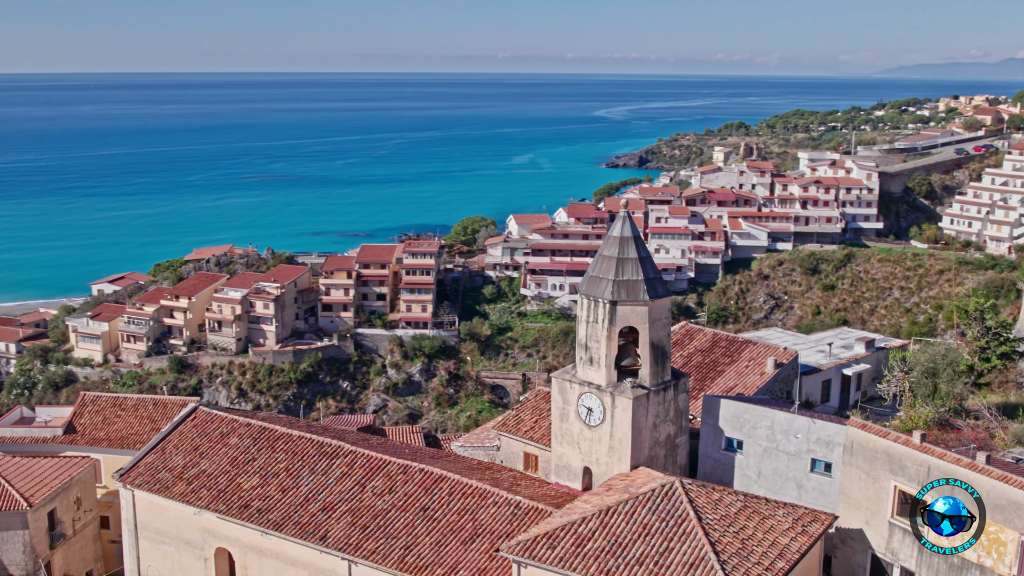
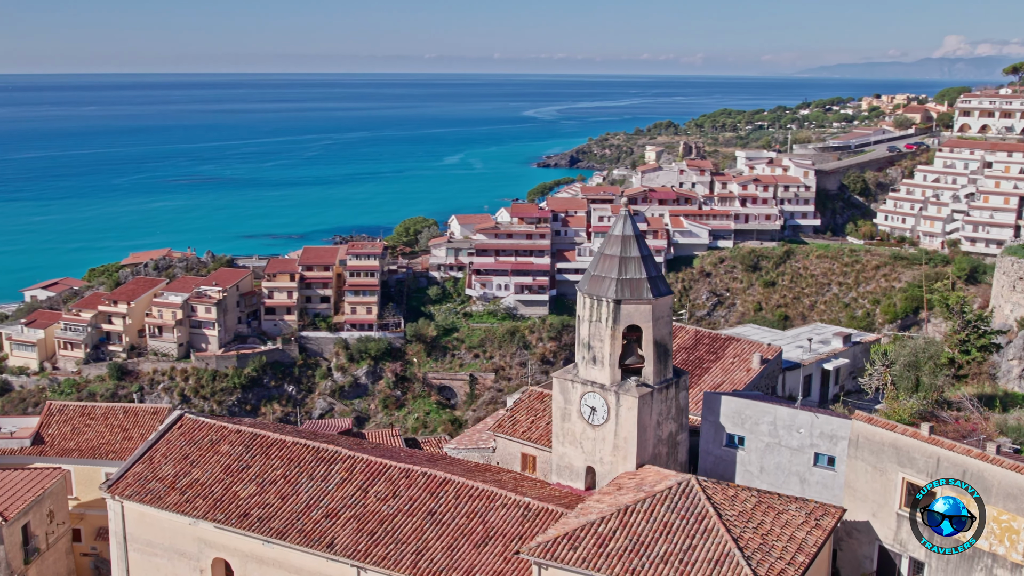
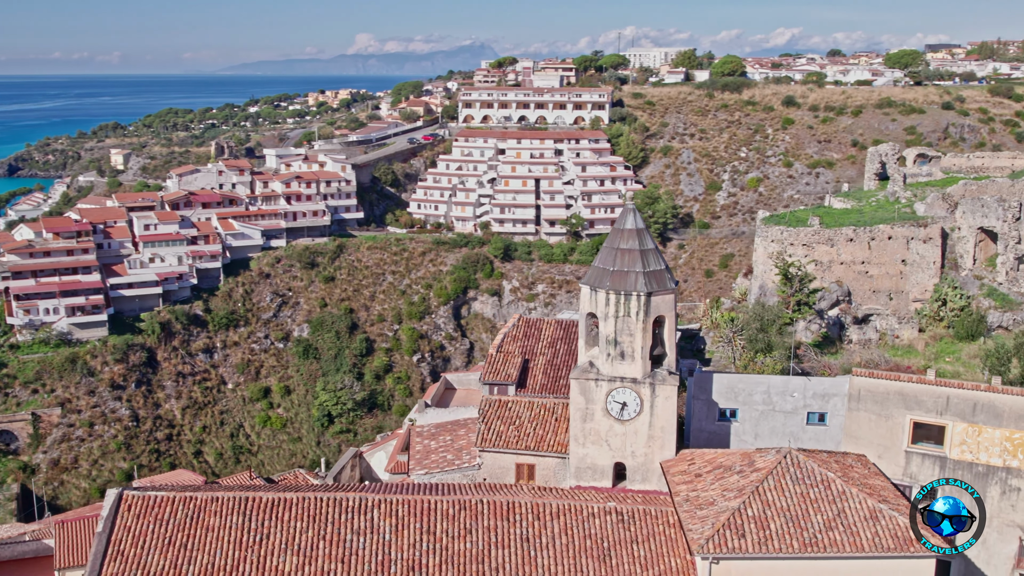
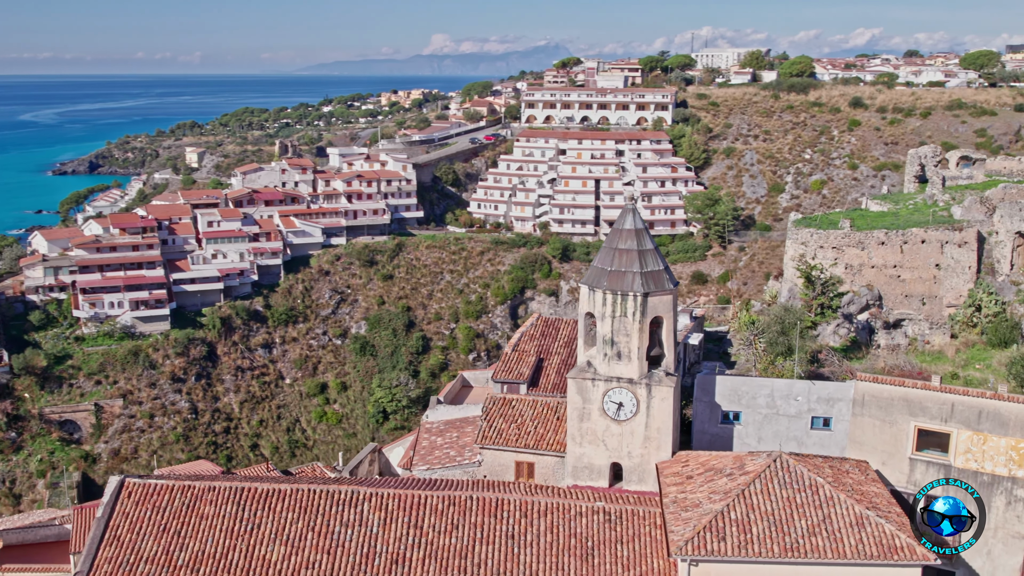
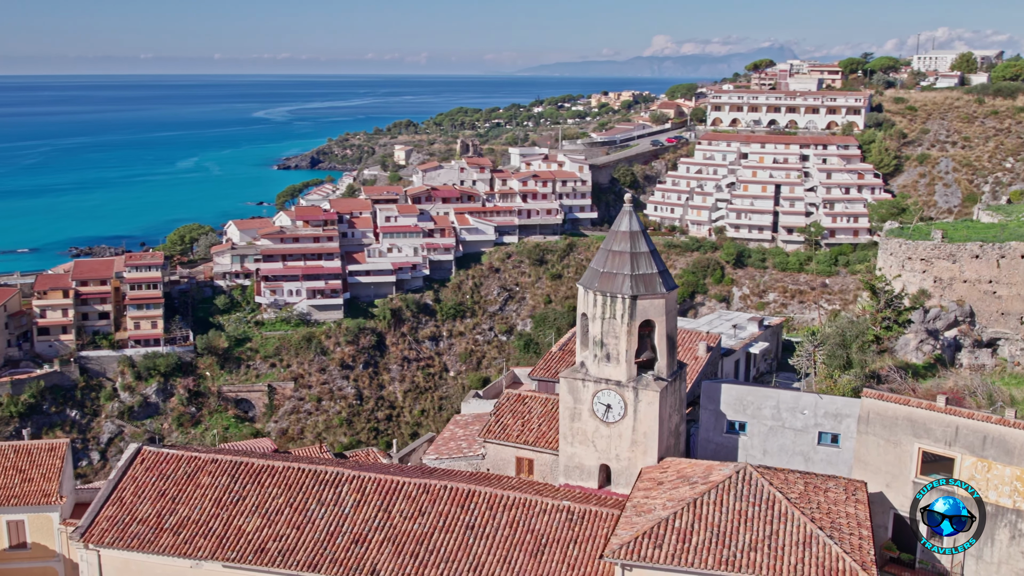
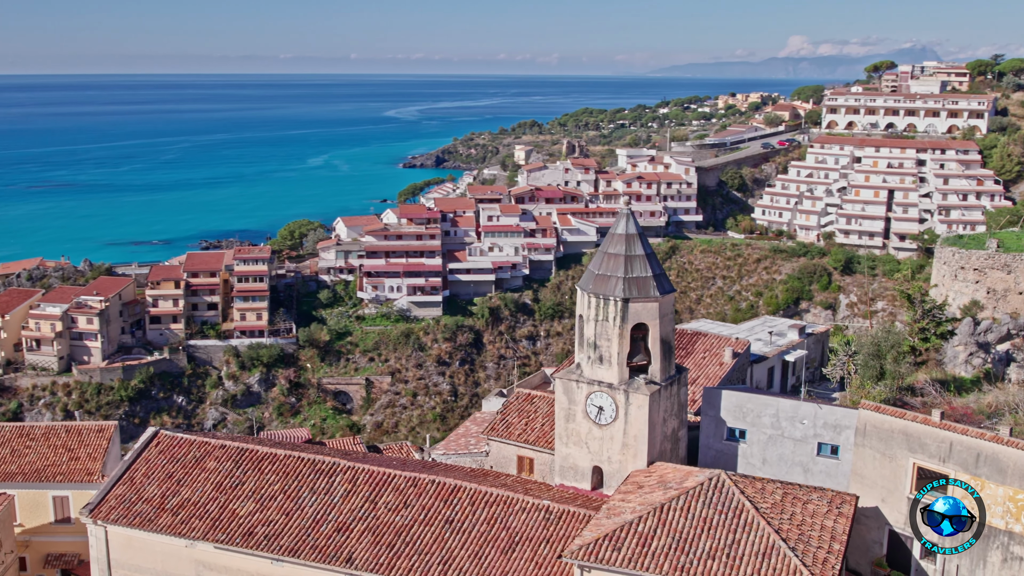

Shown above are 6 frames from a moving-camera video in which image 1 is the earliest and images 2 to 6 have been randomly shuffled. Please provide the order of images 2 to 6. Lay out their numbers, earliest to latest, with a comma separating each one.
2, 6, 5, 4, 3
